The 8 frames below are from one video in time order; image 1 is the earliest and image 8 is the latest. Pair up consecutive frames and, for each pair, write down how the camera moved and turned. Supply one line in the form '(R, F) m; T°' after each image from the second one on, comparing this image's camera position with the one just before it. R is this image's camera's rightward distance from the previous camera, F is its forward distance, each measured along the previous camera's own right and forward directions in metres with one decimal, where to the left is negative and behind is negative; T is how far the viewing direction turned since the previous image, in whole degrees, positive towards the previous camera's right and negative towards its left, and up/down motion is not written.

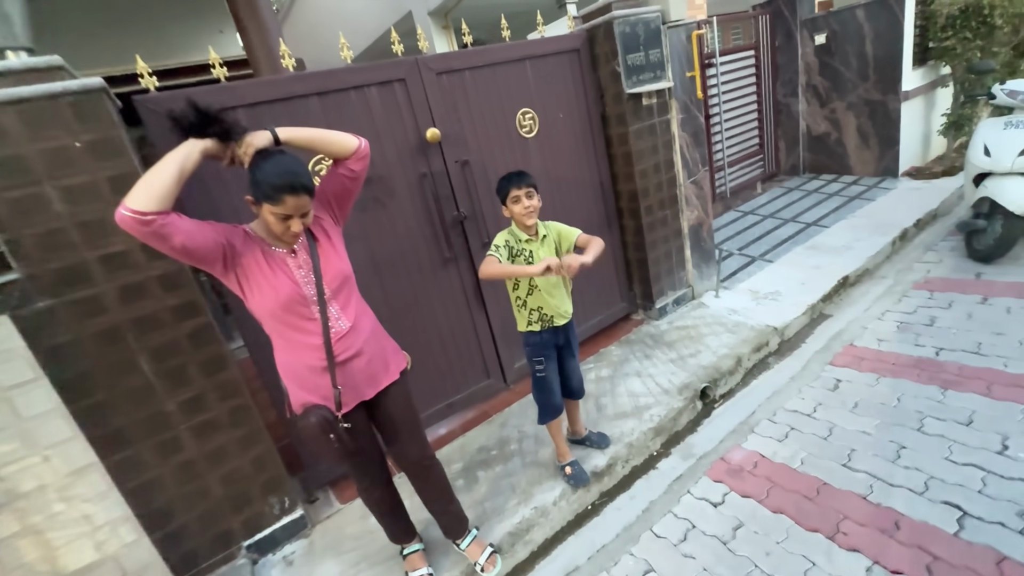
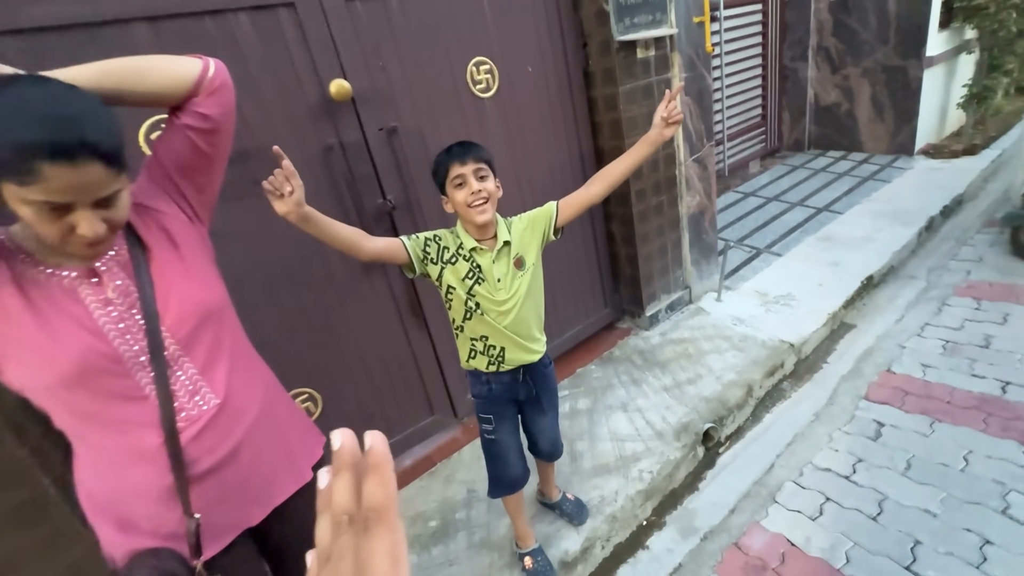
(+0.2, +0.8) m; +2°
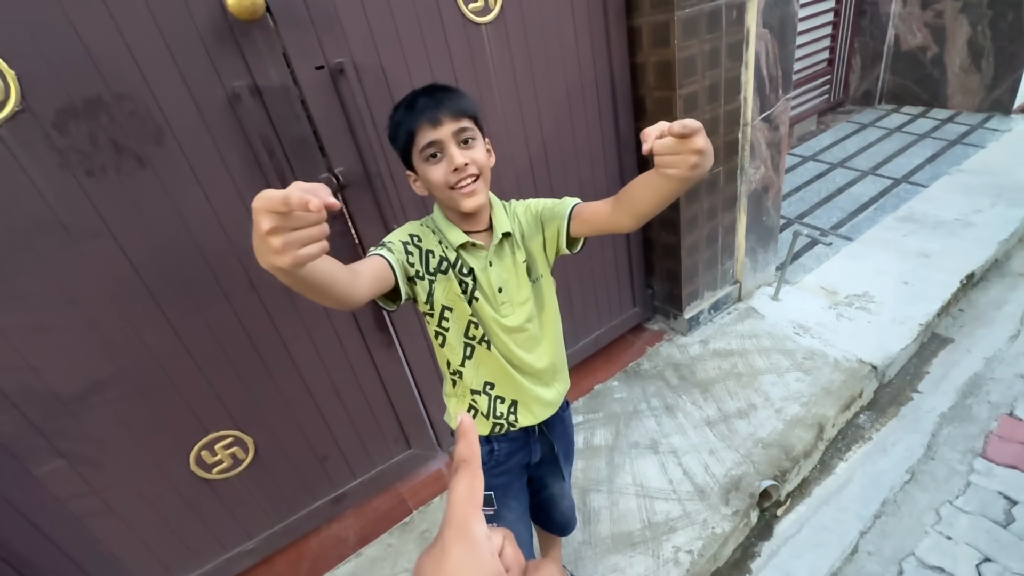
(0.0, +0.7) m; -2°
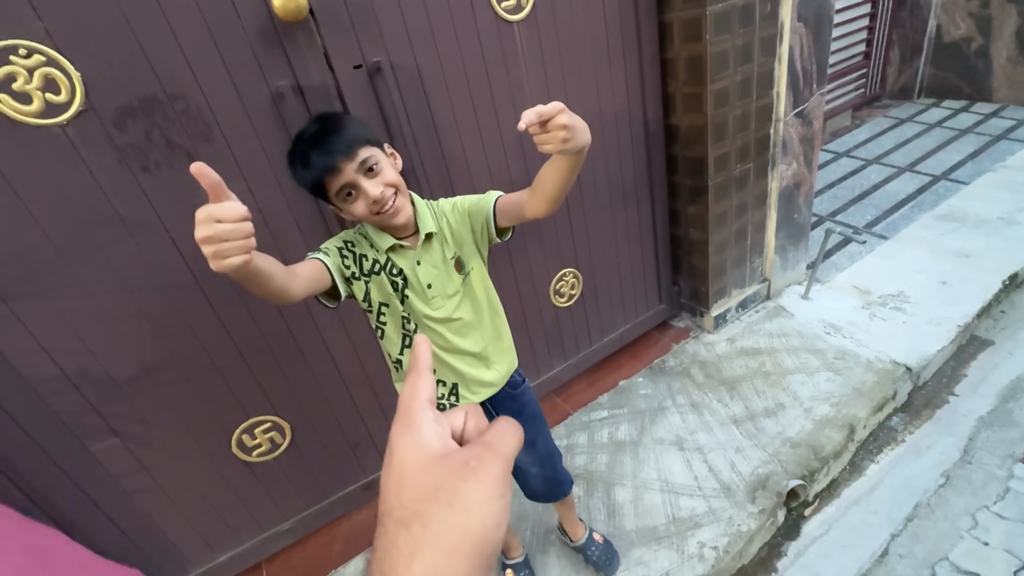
(0.0, 0.0) m; -3°
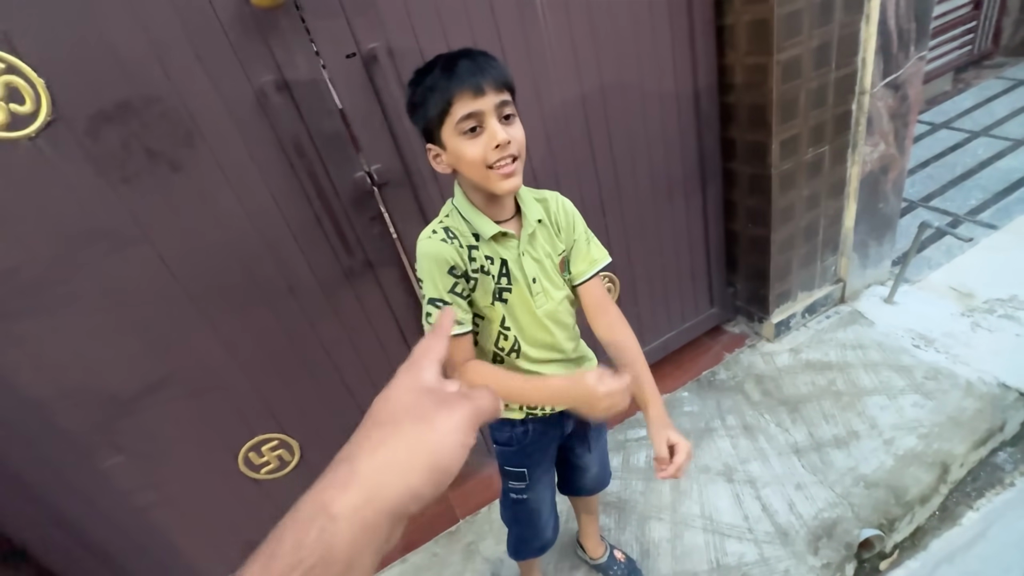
(+0.1, +0.2) m; -6°
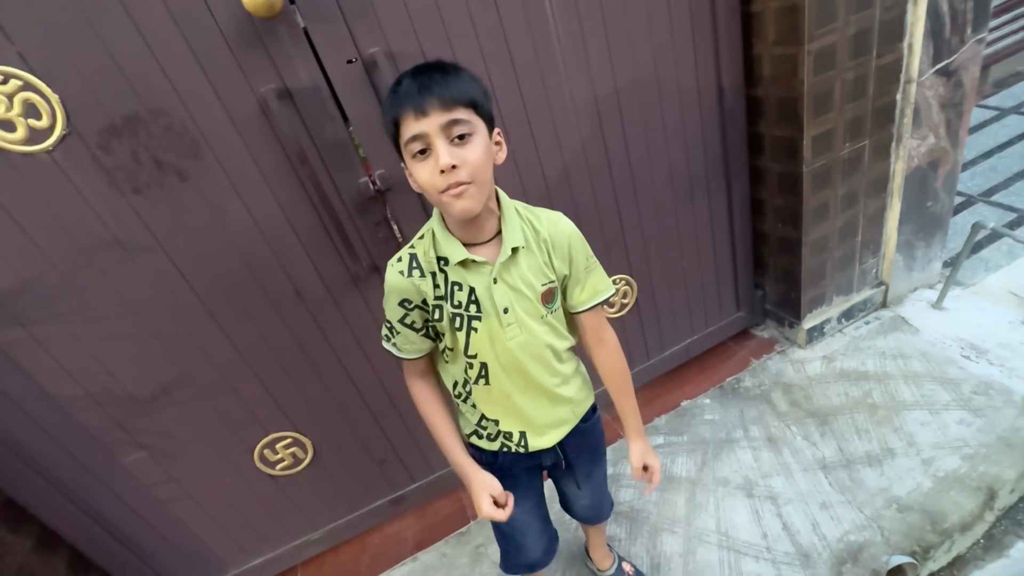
(+0.1, 0.0) m; -4°
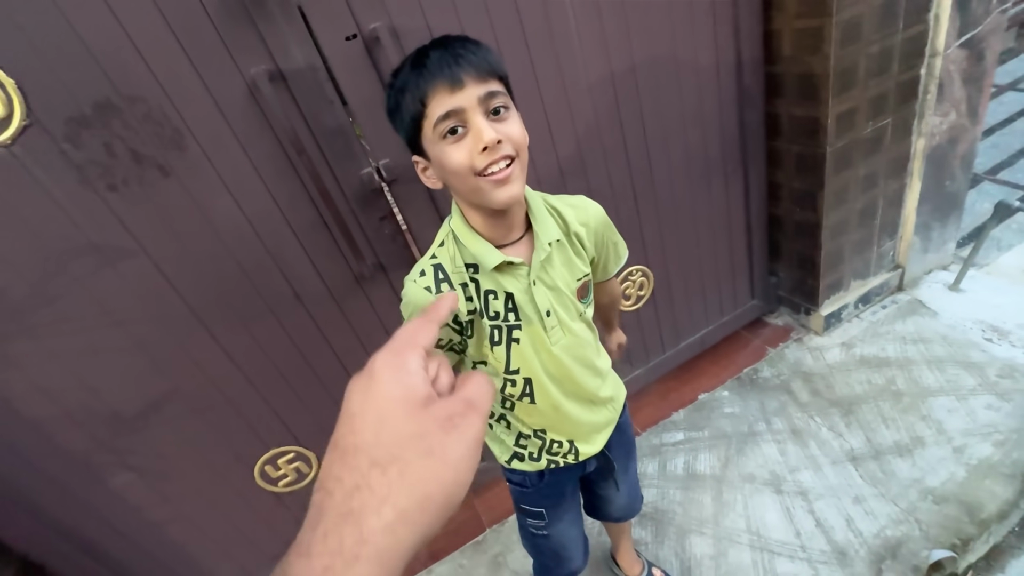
(-0.1, +0.1) m; +2°
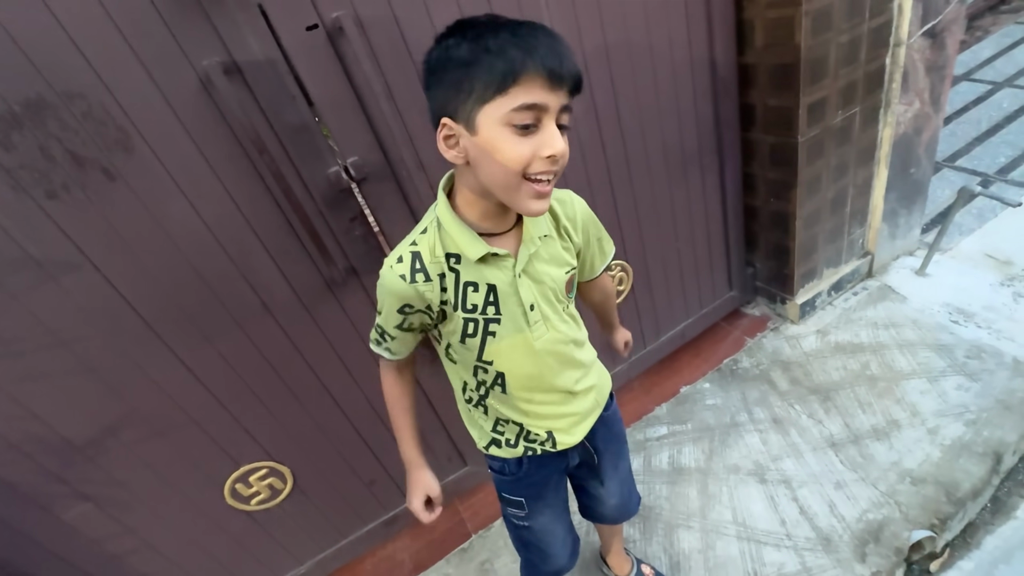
(0.0, 0.0) m; +3°
